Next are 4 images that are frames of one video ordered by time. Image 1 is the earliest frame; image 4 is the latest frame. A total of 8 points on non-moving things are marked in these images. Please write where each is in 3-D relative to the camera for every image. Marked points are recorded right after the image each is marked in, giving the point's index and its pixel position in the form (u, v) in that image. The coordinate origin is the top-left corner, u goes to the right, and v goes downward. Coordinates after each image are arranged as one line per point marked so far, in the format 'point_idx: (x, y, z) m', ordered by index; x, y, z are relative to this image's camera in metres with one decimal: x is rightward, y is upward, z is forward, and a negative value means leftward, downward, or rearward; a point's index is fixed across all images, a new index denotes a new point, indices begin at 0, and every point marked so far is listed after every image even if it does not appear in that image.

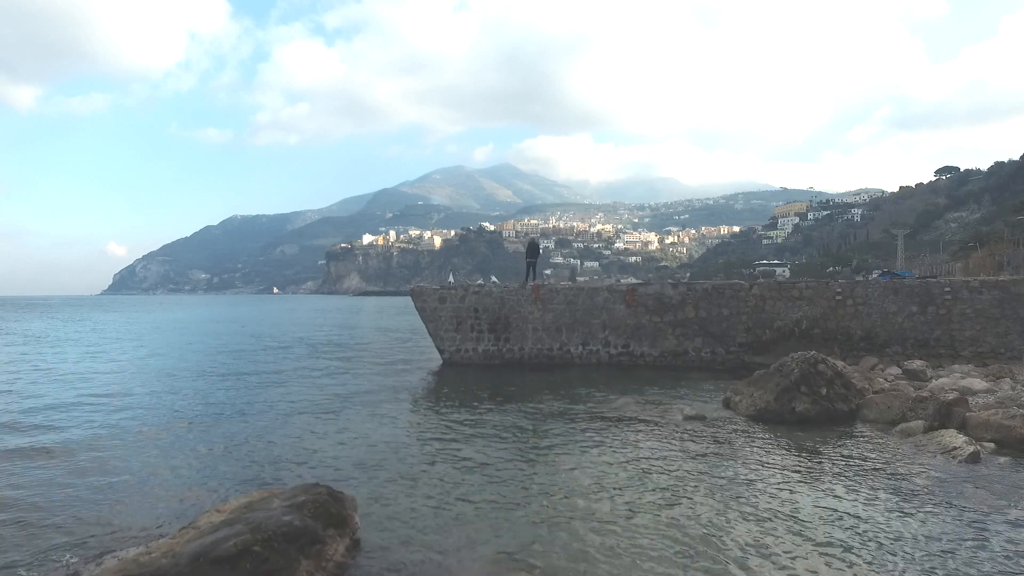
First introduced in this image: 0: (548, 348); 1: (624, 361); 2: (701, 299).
0: (+1.0, -1.7, +15.8) m
1: (+3.1, -2.0, +15.3) m
2: (+5.0, -0.3, +15.0) m
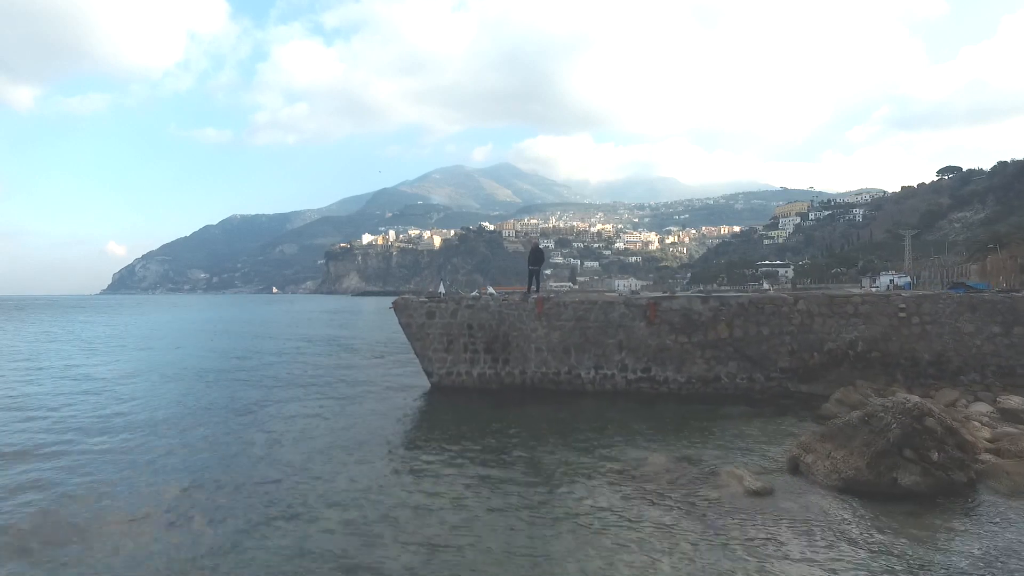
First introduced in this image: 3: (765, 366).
0: (+1.0, -2.0, +13.5) m
1: (+3.1, -2.3, +13.0) m
2: (+5.0, -0.6, +12.7) m
3: (+5.7, -1.7, +12.6) m
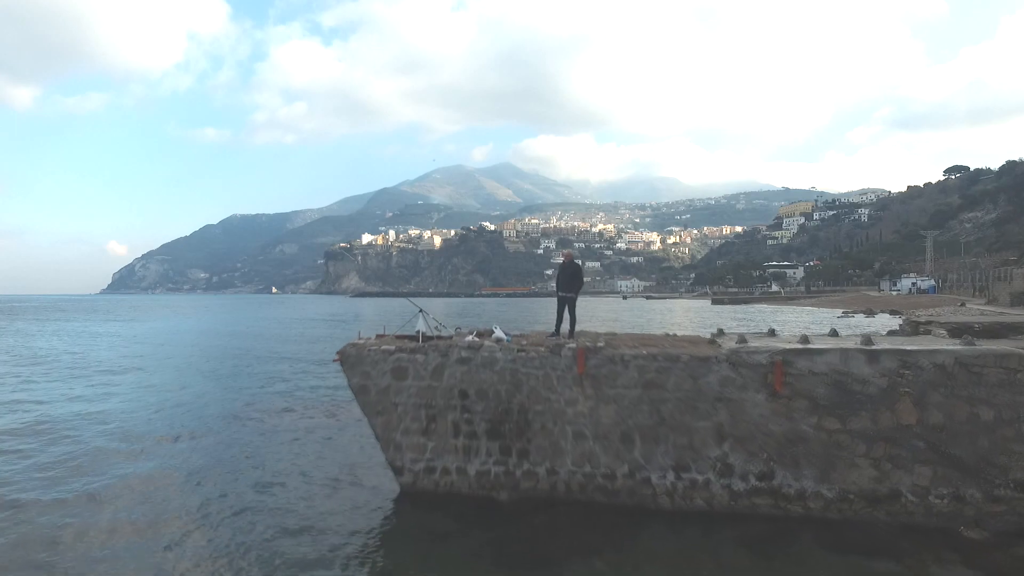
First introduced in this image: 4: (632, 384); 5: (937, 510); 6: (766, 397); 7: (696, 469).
0: (+1.3, -2.7, +8.0) m
1: (+3.4, -3.0, +7.5) m
2: (+5.3, -1.3, +7.2) m
3: (+6.0, -2.4, +7.1) m
4: (+1.7, -1.4, +7.8) m
5: (+5.4, -2.8, +7.1) m
6: (+3.4, -1.4, +7.5) m
7: (+2.5, -2.5, +7.7) m
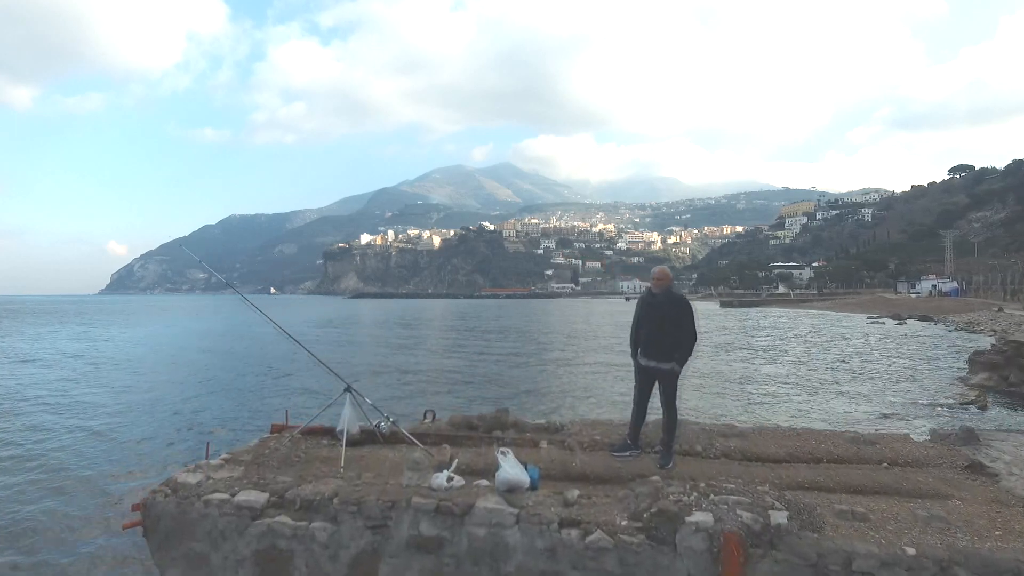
0: (+1.5, -3.1, +3.0) m
1: (+3.6, -3.4, +2.5) m
2: (+5.6, -1.7, +2.2) m
3: (+6.2, -2.8, +2.1) m
4: (+1.9, -1.8, +2.8) m
5: (+5.6, -3.3, +2.1) m
6: (+3.6, -1.9, +2.5) m
7: (+2.7, -2.9, +2.7) m
